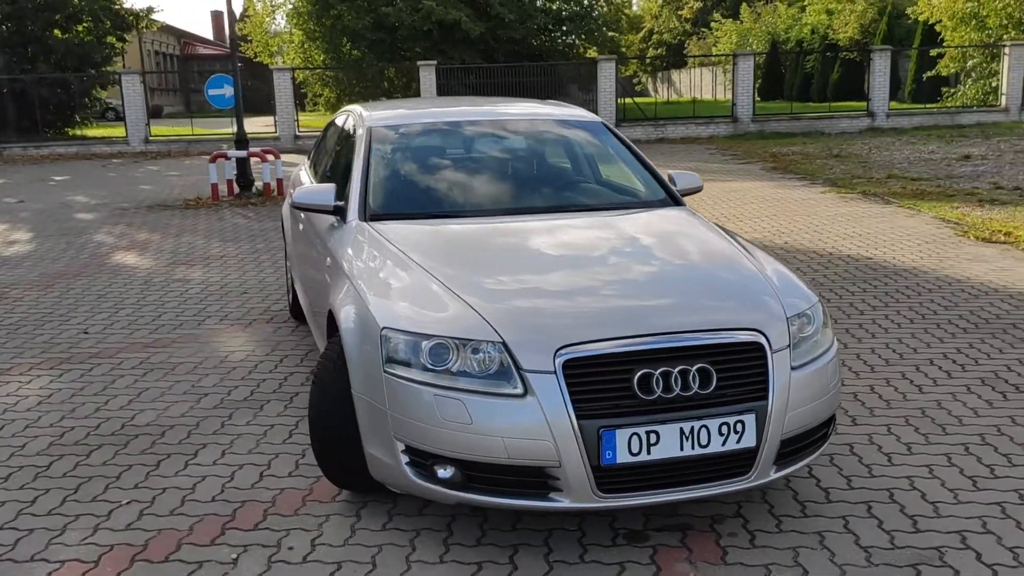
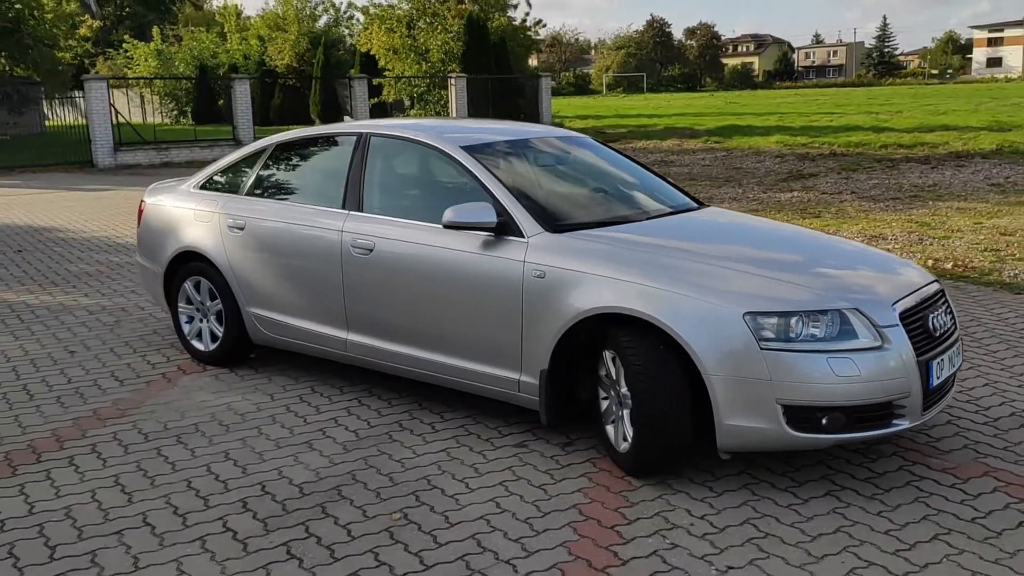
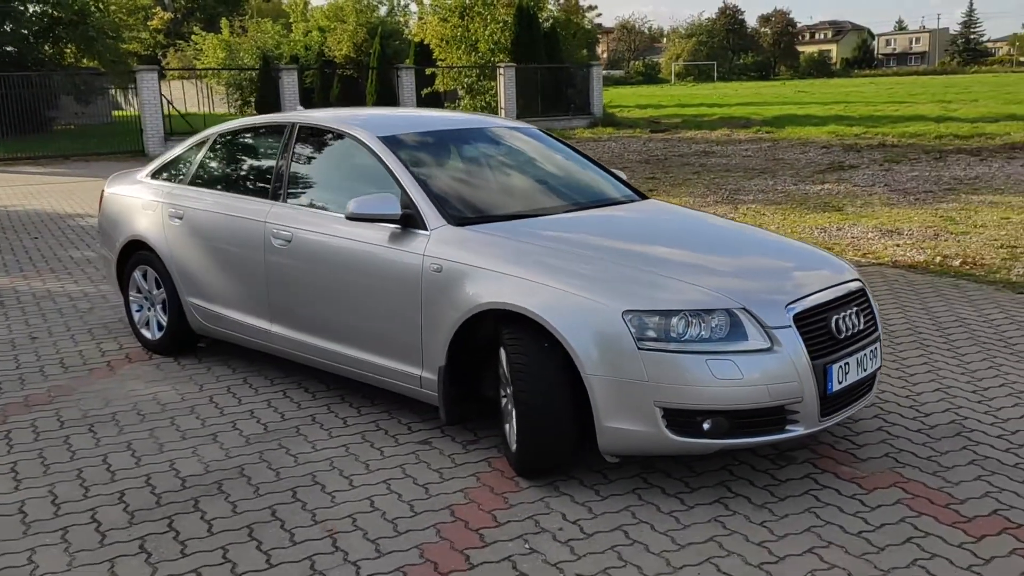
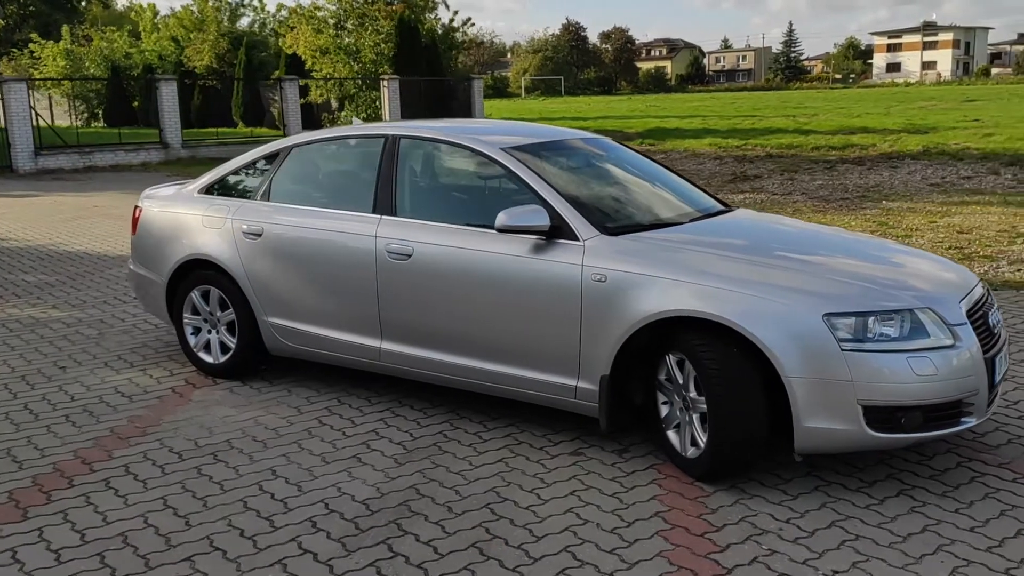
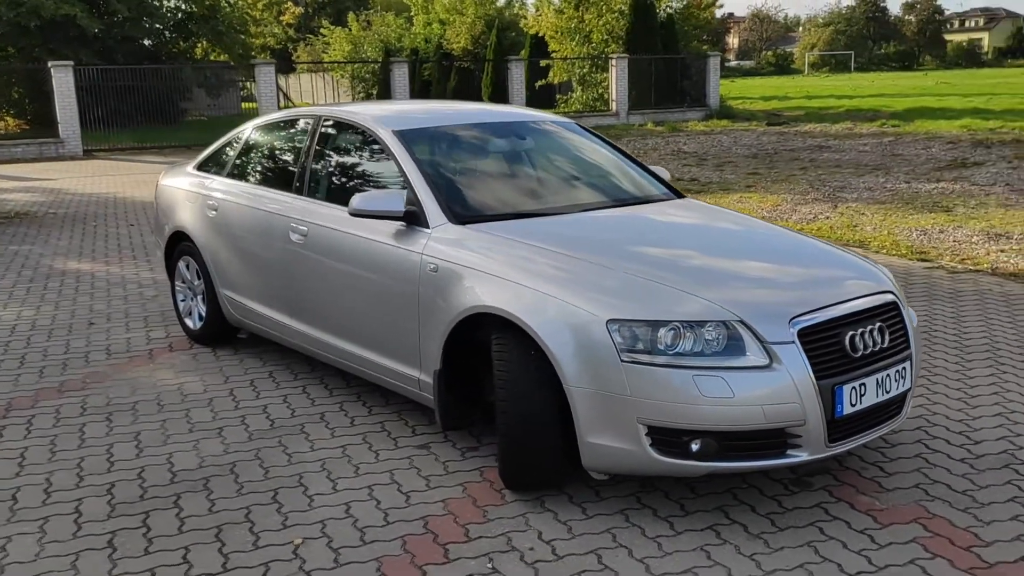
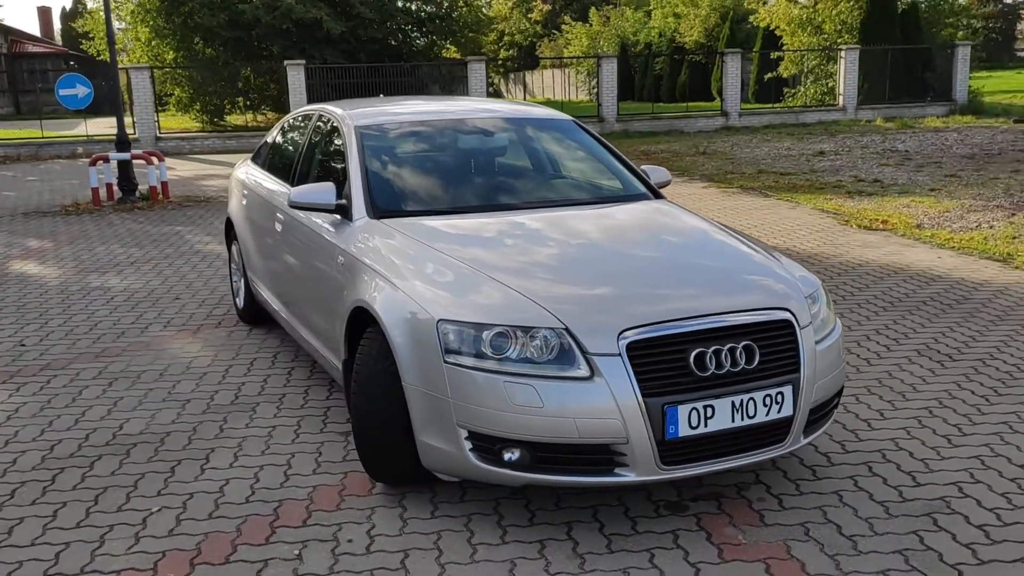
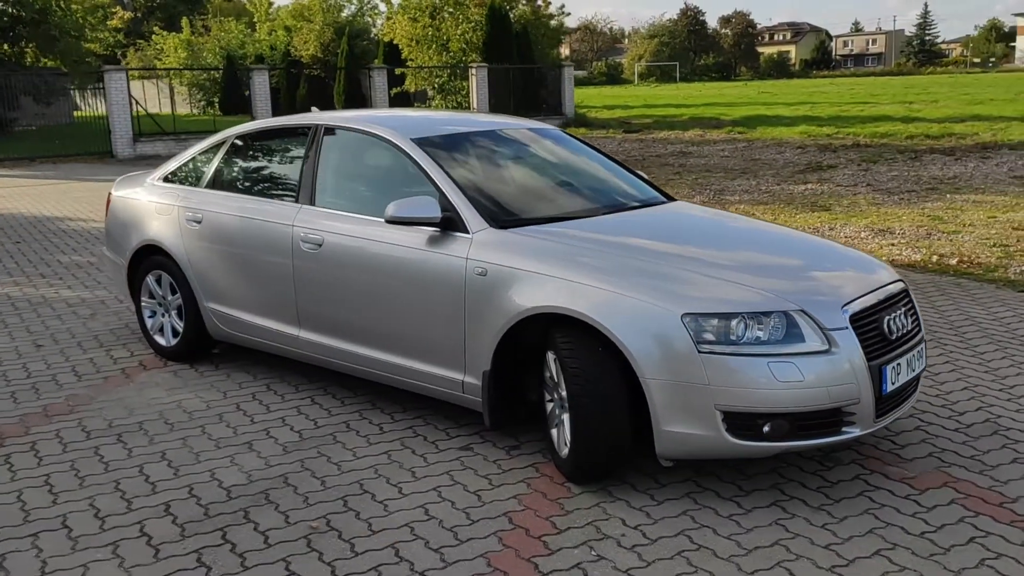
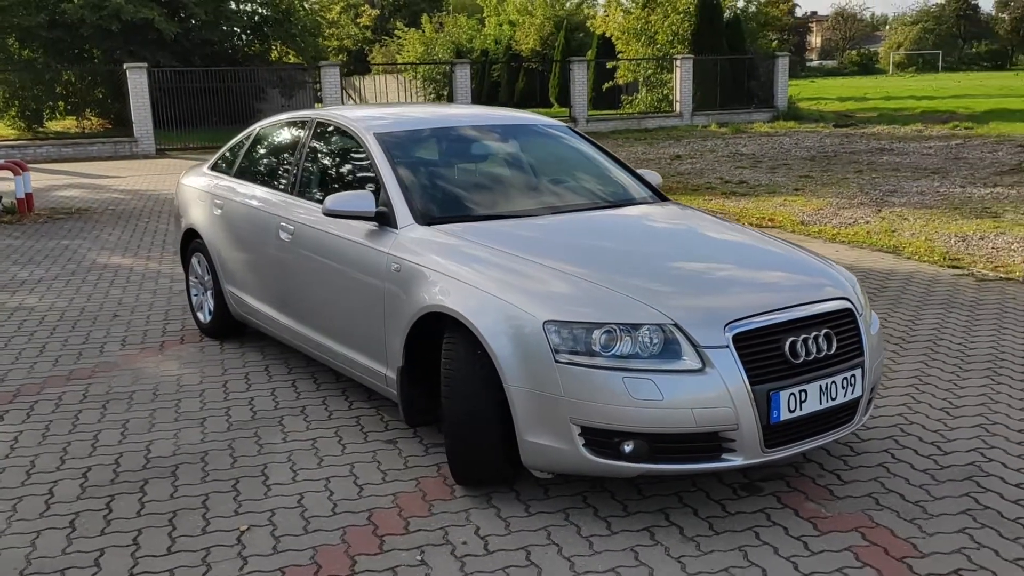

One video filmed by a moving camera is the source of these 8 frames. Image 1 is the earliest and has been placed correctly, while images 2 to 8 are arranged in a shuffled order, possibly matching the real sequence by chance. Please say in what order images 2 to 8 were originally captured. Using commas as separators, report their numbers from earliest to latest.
6, 8, 5, 3, 7, 2, 4
